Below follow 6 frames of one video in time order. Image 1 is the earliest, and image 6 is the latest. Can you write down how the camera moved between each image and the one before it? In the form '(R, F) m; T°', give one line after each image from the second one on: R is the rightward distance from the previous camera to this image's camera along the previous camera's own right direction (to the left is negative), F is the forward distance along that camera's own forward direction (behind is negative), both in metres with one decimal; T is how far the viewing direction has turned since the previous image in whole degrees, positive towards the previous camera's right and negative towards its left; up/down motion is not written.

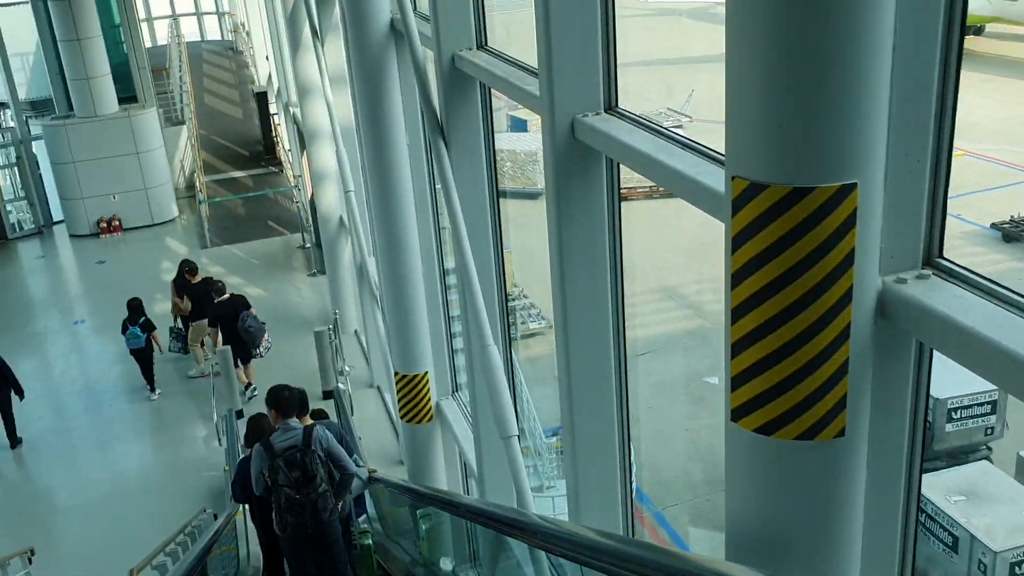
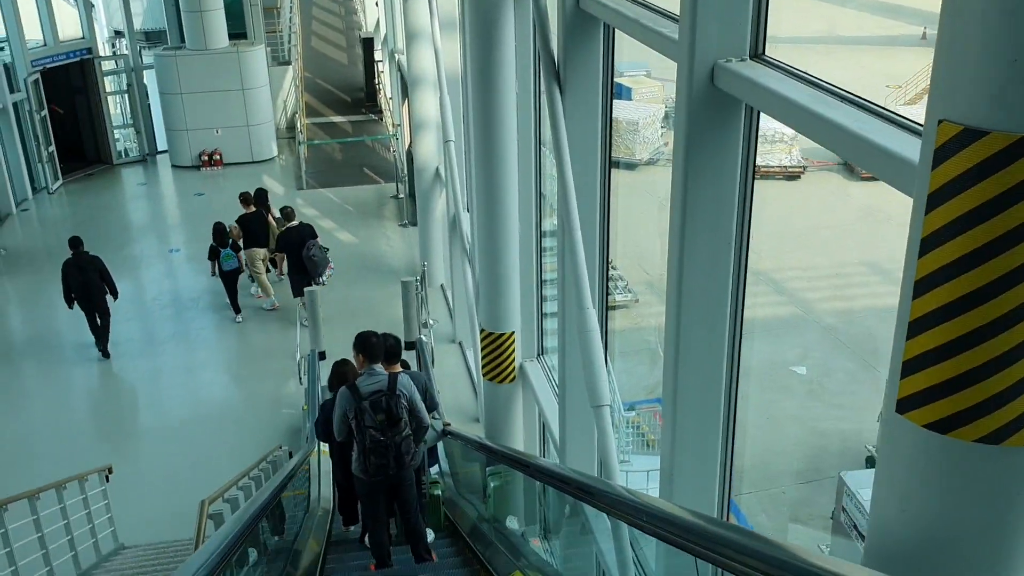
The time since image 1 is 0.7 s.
(-0.1, +0.2) m; -5°
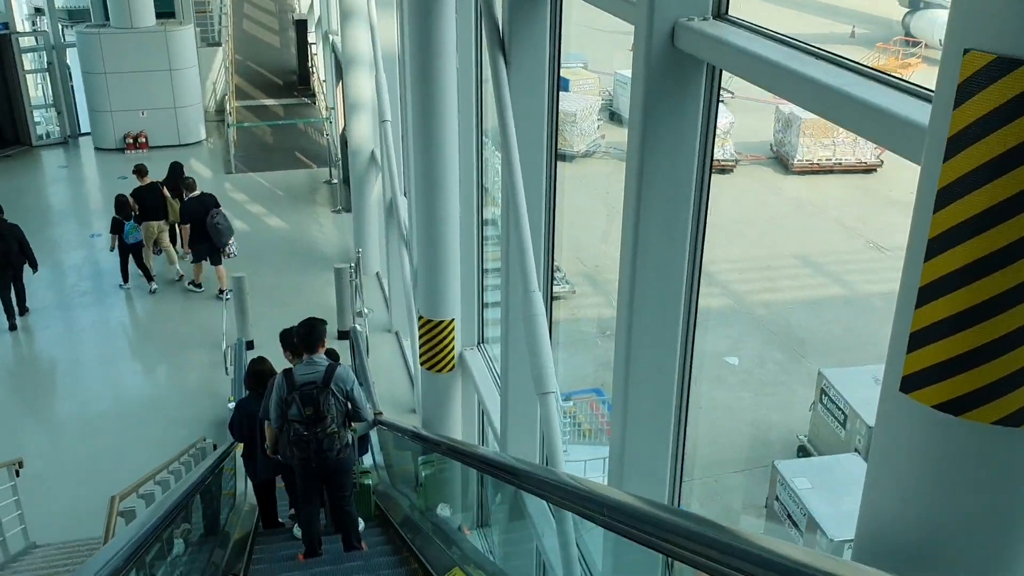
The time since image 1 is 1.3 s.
(0.0, +0.2) m; +4°
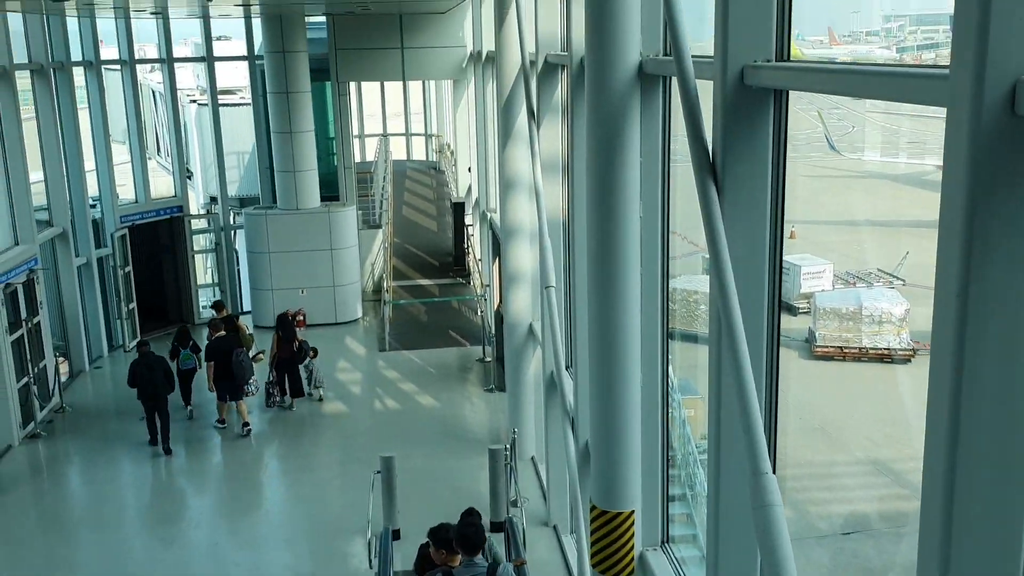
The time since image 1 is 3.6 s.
(-0.3, +0.9) m; -9°
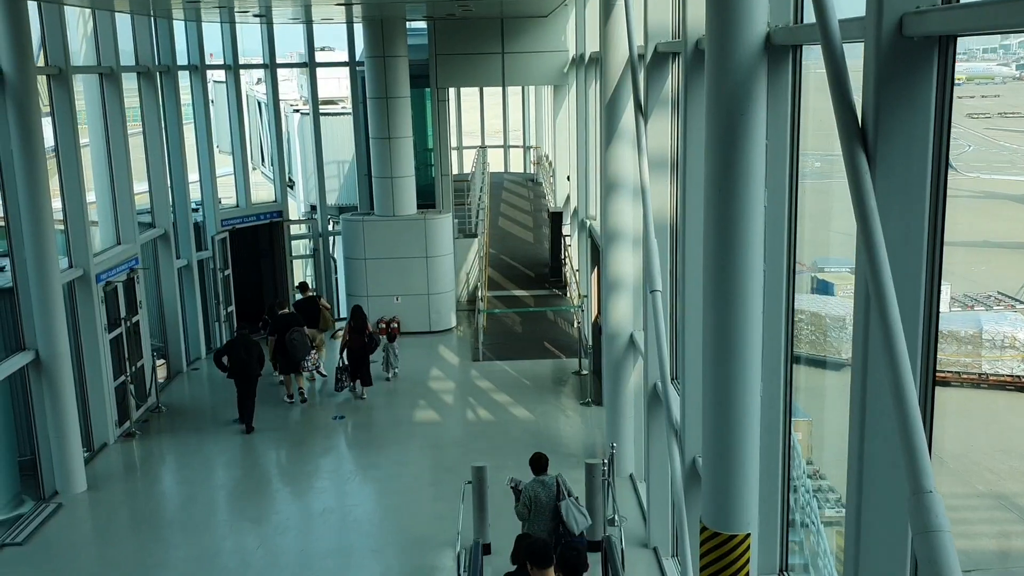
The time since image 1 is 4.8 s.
(-0.1, +0.4) m; -6°
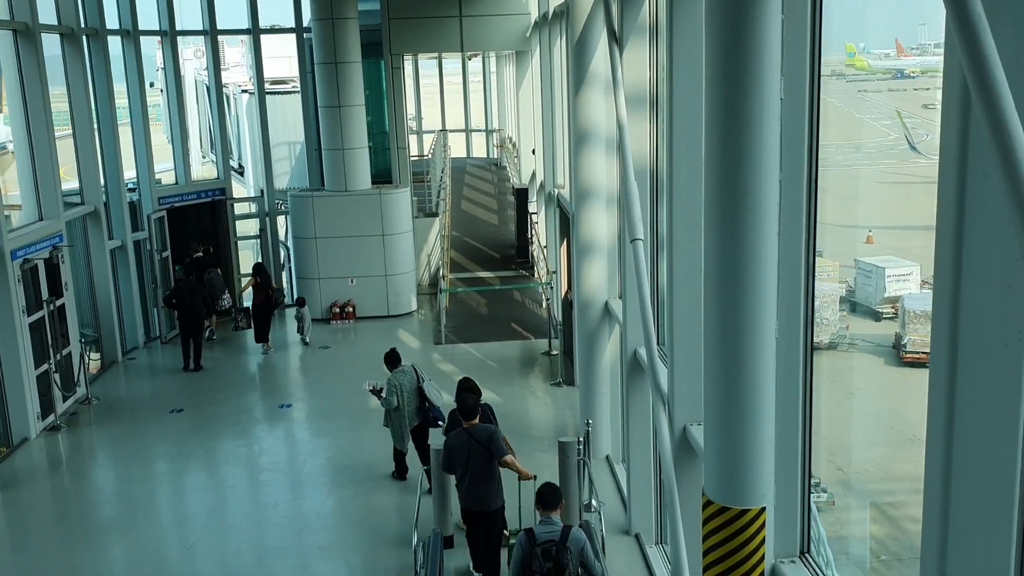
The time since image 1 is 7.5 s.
(0.0, +1.0) m; +2°
